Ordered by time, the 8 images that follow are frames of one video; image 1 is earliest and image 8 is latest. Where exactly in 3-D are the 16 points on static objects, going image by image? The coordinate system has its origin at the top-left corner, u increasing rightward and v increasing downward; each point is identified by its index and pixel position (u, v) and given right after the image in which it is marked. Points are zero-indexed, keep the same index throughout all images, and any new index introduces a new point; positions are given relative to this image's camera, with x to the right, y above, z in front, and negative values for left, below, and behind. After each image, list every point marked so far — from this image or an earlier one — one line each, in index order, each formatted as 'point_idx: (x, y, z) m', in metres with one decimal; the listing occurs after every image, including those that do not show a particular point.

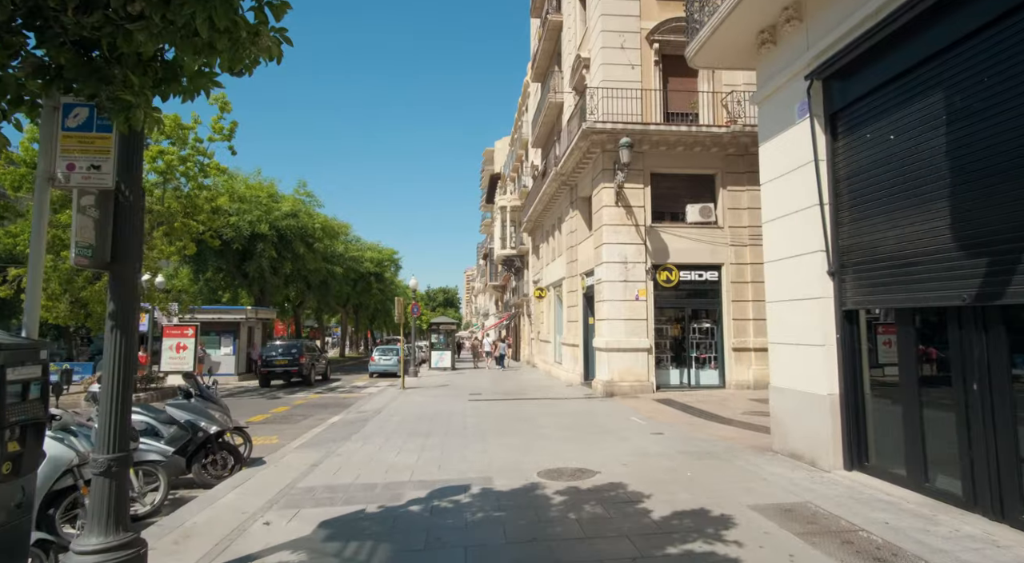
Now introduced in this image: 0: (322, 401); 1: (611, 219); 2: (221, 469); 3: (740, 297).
0: (-5.0, -3.1, +15.9) m
1: (+2.6, +1.6, +15.5) m
2: (-3.2, -2.1, +6.7) m
3: (+6.0, -0.4, +15.8) m
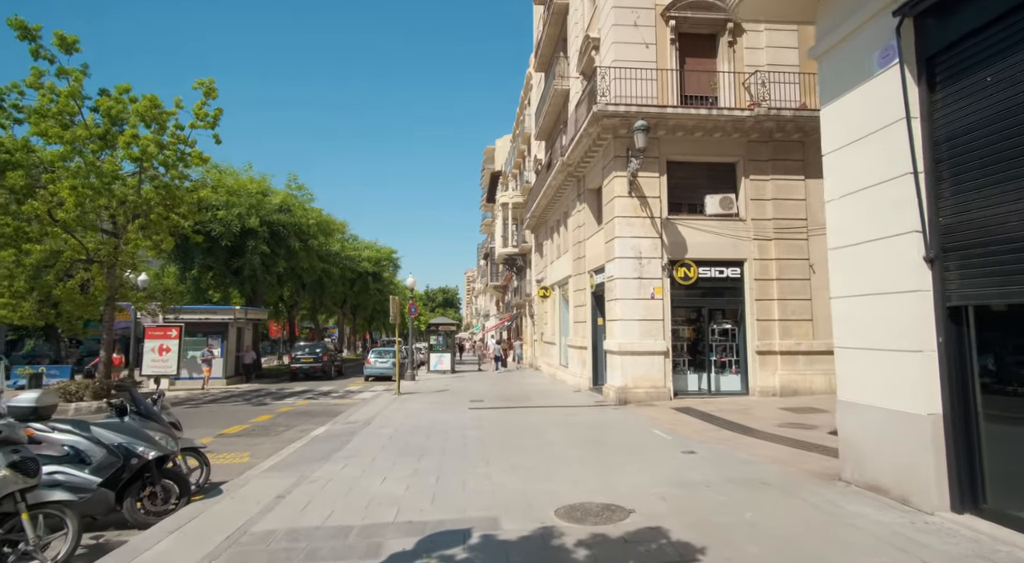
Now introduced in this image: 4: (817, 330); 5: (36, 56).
0: (-4.9, -3.1, +14.6) m
1: (+2.7, +1.7, +14.3) m
2: (-3.1, -2.0, +5.4) m
3: (+6.1, -0.3, +14.5) m
4: (+7.4, -1.2, +14.5) m
5: (-11.2, +5.3, +14.2) m
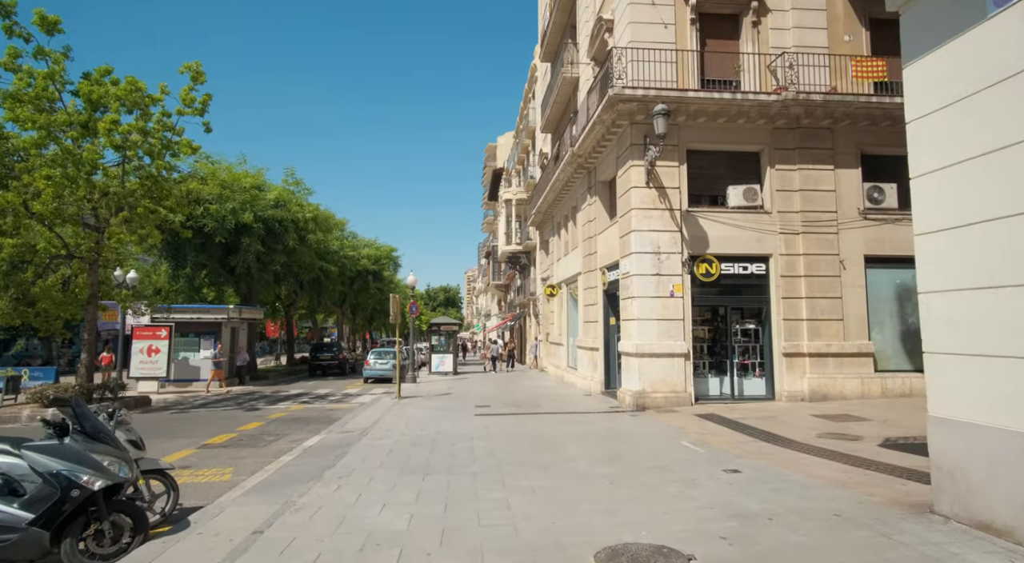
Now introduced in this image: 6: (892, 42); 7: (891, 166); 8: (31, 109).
0: (-4.7, -3.0, +13.6) m
1: (+2.9, +1.8, +13.3) m
2: (-2.9, -1.9, +4.4) m
3: (+6.3, -0.3, +13.5) m
4: (+7.6, -1.1, +13.5) m
5: (-11.0, +5.4, +13.2) m
6: (+9.0, +5.7, +14.2) m
7: (+9.1, +2.8, +14.4) m
8: (-10.8, +3.9, +13.5) m
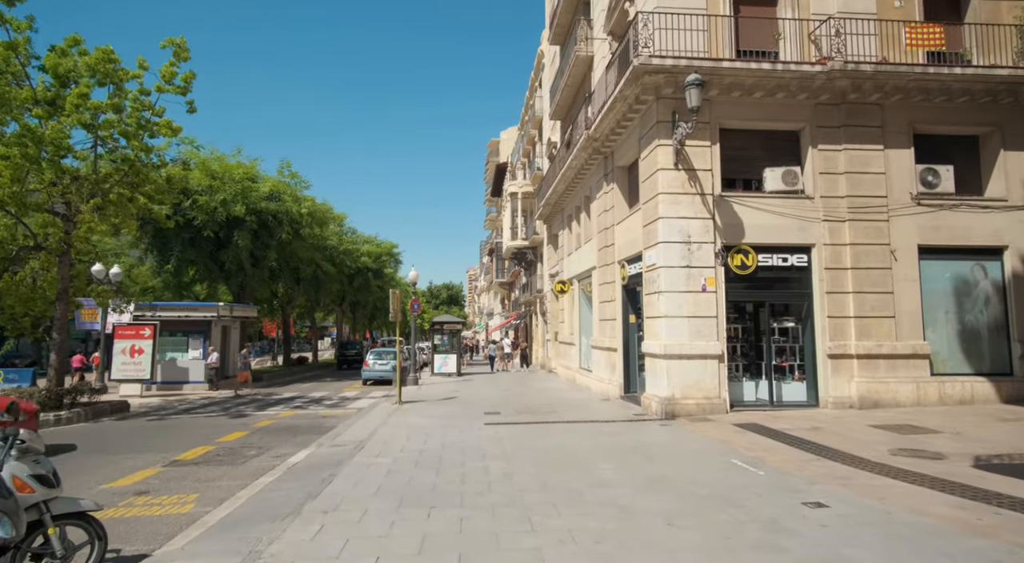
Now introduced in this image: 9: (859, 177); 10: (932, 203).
0: (-4.4, -2.9, +12.3) m
1: (+3.1, +1.9, +11.9) m
2: (-2.7, -1.8, +3.1) m
3: (+6.6, -0.1, +12.1) m
4: (+7.9, -1.0, +12.1) m
5: (-10.8, +5.6, +11.8) m
6: (+9.2, +5.8, +12.8) m
7: (+9.4, +2.9, +13.0) m
8: (-10.5, +4.0, +12.1) m
9: (+7.2, +2.2, +12.4) m
10: (+8.7, +1.6, +12.5) m
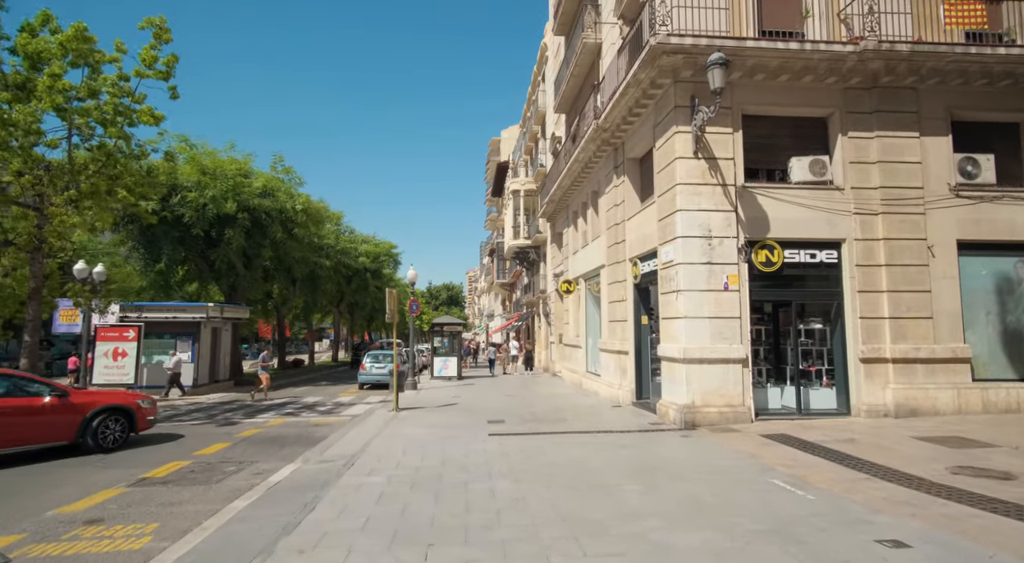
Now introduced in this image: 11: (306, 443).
0: (-4.3, -2.8, +11.4) m
1: (+3.2, +1.9, +11.0) m
2: (-2.6, -1.7, +2.1) m
3: (+6.7, -0.1, +11.2) m
4: (+8.0, -0.9, +11.2) m
5: (-10.7, +5.6, +10.9) m
6: (+9.3, +5.8, +11.9) m
7: (+9.5, +3.0, +12.1) m
8: (-10.4, +4.1, +11.2) m
9: (+7.3, +2.2, +11.5) m
10: (+8.8, +1.7, +11.6) m
11: (-3.2, -2.6, +9.2) m
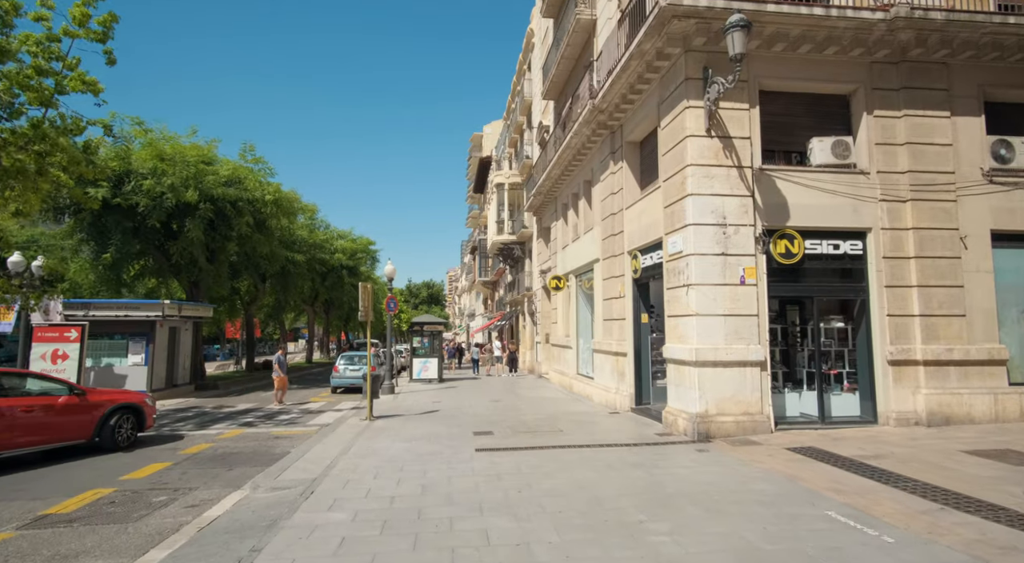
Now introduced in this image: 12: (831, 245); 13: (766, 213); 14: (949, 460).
0: (-4.5, -2.7, +9.9) m
1: (+3.1, +2.1, +9.8) m
2: (-2.5, -1.6, +0.7) m
3: (+6.5, 0.0, +10.1) m
4: (+7.8, -0.8, +10.2) m
5: (-10.8, +5.7, +9.3) m
6: (+9.2, +5.9, +10.9) m
7: (+9.3, +3.1, +11.1) m
8: (-10.6, +4.2, +9.5) m
9: (+7.1, +2.3, +10.4) m
10: (+8.7, +1.8, +10.6) m
11: (-3.3, -2.4, +7.8) m
12: (+5.5, +0.6, +10.3) m
13: (+4.3, +1.1, +10.0) m
14: (+5.7, -2.3, +7.8) m
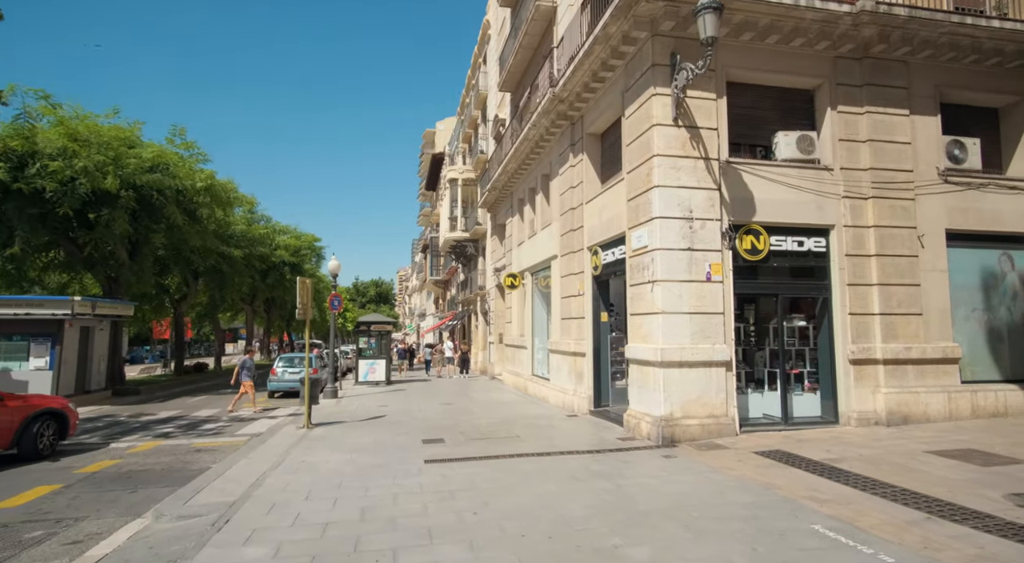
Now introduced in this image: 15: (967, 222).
0: (-5.2, -2.6, +8.8) m
1: (+2.4, +2.1, +9.3) m
2: (-2.4, -1.5, -0.1) m
3: (+5.8, 0.0, +9.9) m
4: (+7.1, -0.8, +10.1) m
5: (-11.4, +5.9, +7.7) m
6: (+8.4, +5.9, +10.9) m
7: (+8.5, +3.1, +11.2) m
8: (-11.2, +4.4, +8.0) m
9: (+6.4, +2.3, +10.2) m
10: (+7.9, +1.8, +10.6) m
11: (-3.8, -2.3, +6.8) m
12: (+4.7, +0.7, +10.0) m
13: (+3.6, +1.2, +9.7) m
14: (+5.1, -2.3, +7.5) m
15: (+8.1, +1.1, +10.6) m
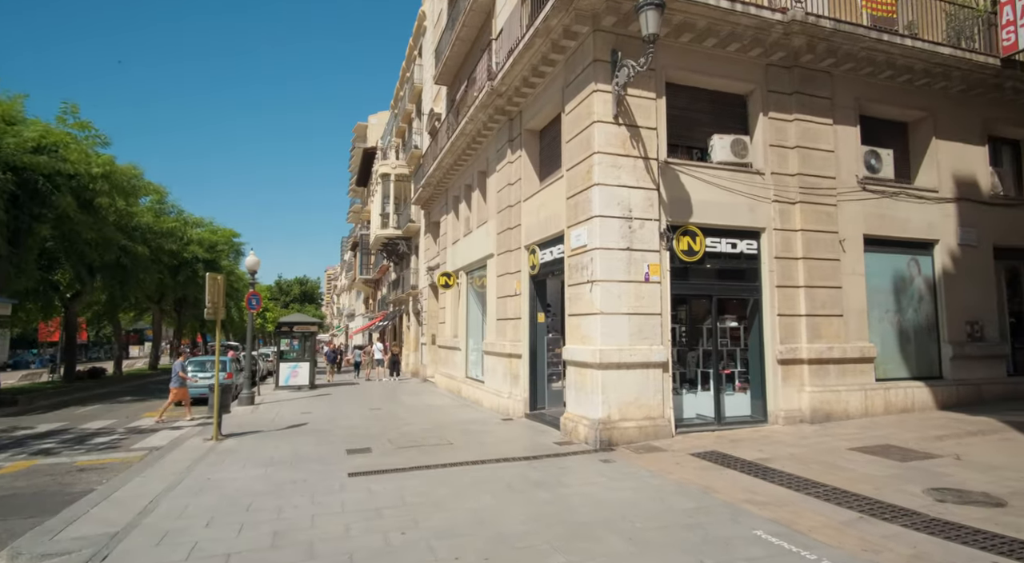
0: (-6.1, -2.5, +7.8) m
1: (+1.5, +2.1, +9.2) m
2: (-2.3, -1.5, -0.8) m
3: (+4.7, 0.0, +10.2) m
4: (+6.0, -0.9, +10.4) m
5: (-12.0, +6.1, +6.0) m
6: (+7.3, +5.9, +11.4) m
7: (+7.4, +3.0, +11.7) m
8: (-11.9, +4.5, +6.3) m
9: (+5.3, +2.3, +10.5) m
10: (+6.8, +1.7, +11.0) m
11: (-4.5, -2.2, +6.0) m
12: (+3.7, +0.6, +10.1) m
13: (+2.5, +1.2, +9.6) m
14: (+4.3, -2.3, +7.7) m
15: (+6.9, +1.0, +11.0) m
